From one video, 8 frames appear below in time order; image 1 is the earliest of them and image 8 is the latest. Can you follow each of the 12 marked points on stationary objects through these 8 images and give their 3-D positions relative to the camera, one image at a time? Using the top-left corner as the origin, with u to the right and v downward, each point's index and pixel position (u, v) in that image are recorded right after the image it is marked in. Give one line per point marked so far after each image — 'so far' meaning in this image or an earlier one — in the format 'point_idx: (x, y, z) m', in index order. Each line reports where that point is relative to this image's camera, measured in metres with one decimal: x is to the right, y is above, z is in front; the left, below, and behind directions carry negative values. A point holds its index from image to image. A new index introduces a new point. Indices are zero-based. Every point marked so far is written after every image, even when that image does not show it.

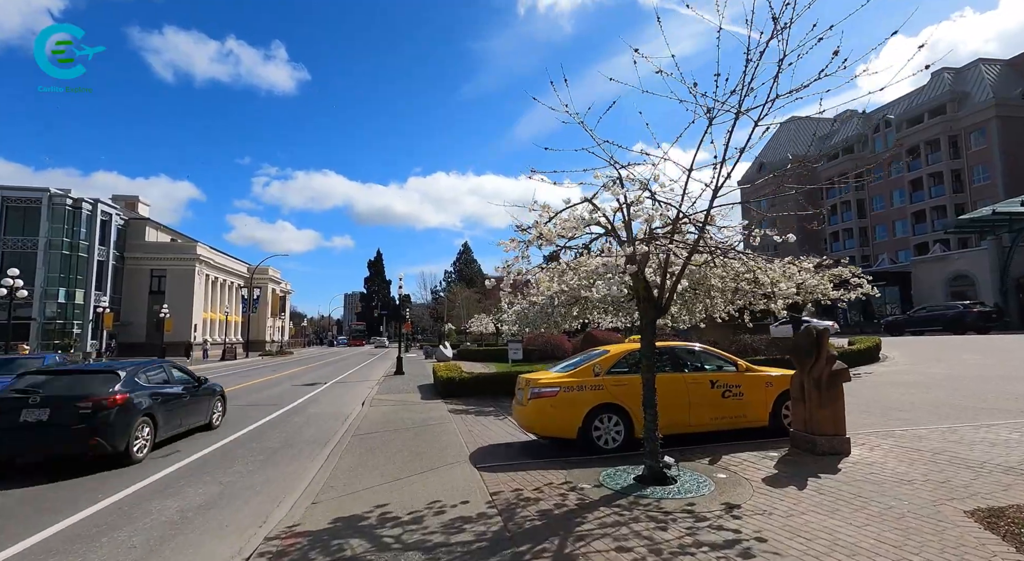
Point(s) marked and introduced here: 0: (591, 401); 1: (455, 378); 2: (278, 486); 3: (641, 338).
0: (+1.1, -1.7, +7.4) m
1: (-1.6, -2.8, +15.1) m
2: (-3.0, -2.6, +6.8) m
3: (+2.1, -0.9, +8.5) m
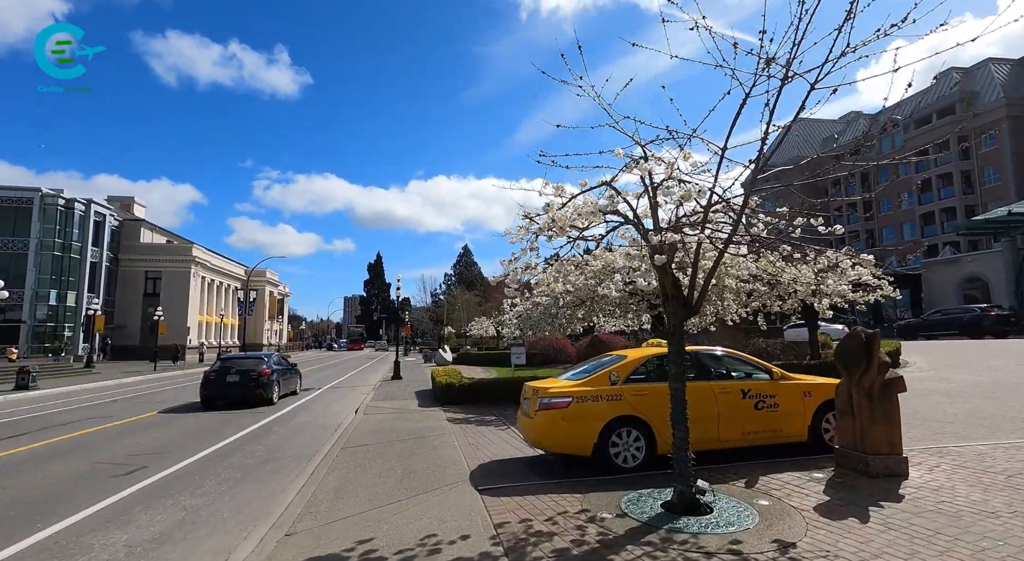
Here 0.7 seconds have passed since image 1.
0: (+1.2, -1.6, +6.5) m
1: (-1.5, -2.8, +14.3) m
2: (-2.9, -2.6, +5.9) m
3: (+2.1, -0.9, +7.7) m
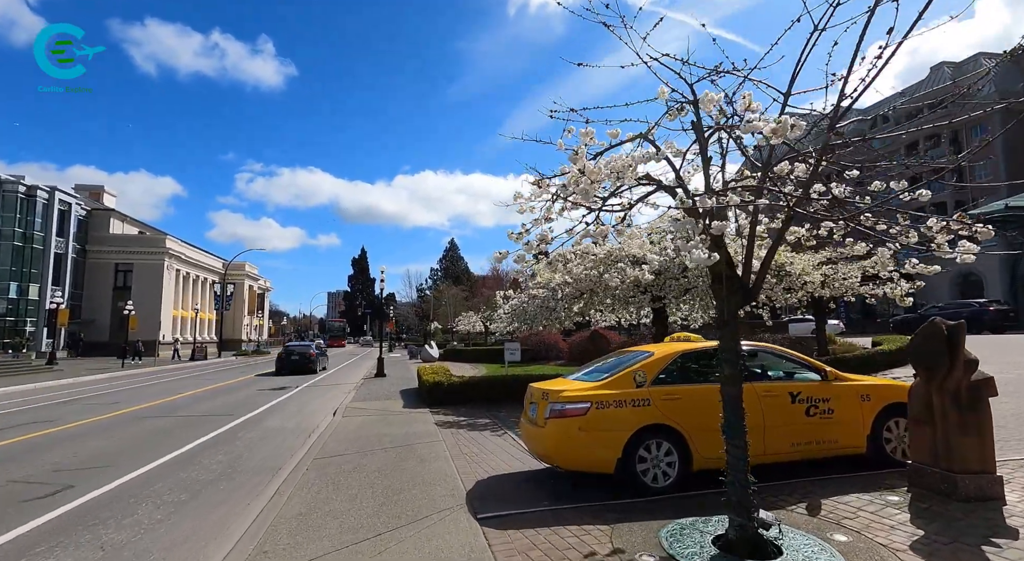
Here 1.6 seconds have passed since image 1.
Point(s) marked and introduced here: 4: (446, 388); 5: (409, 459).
0: (+1.2, -1.4, +5.4) m
1: (-1.7, -2.5, +13.0) m
2: (-2.9, -2.4, +4.7) m
3: (+2.2, -0.7, +6.5) m
4: (-1.6, -2.6, +13.0) m
5: (-1.4, -2.5, +7.4) m
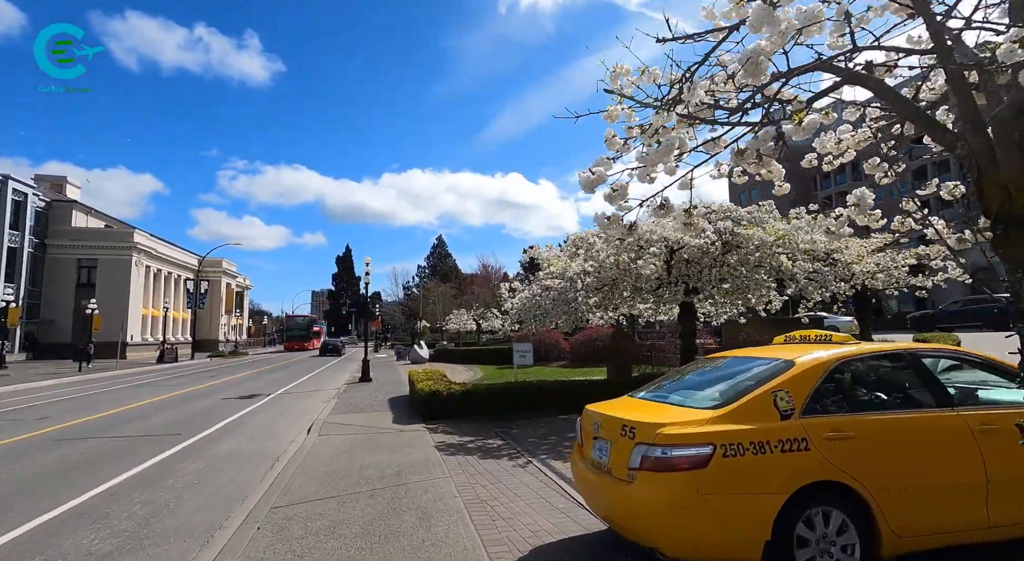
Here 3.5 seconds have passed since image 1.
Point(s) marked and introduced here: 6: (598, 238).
0: (+1.7, -1.2, +3.2) m
1: (-1.4, -2.3, +10.8) m
2: (-2.4, -2.2, +2.4) m
3: (+2.6, -0.5, +4.4) m
4: (-1.4, -2.4, +10.8) m
5: (-1.0, -2.3, +5.2) m
6: (+2.0, +1.0, +12.0) m
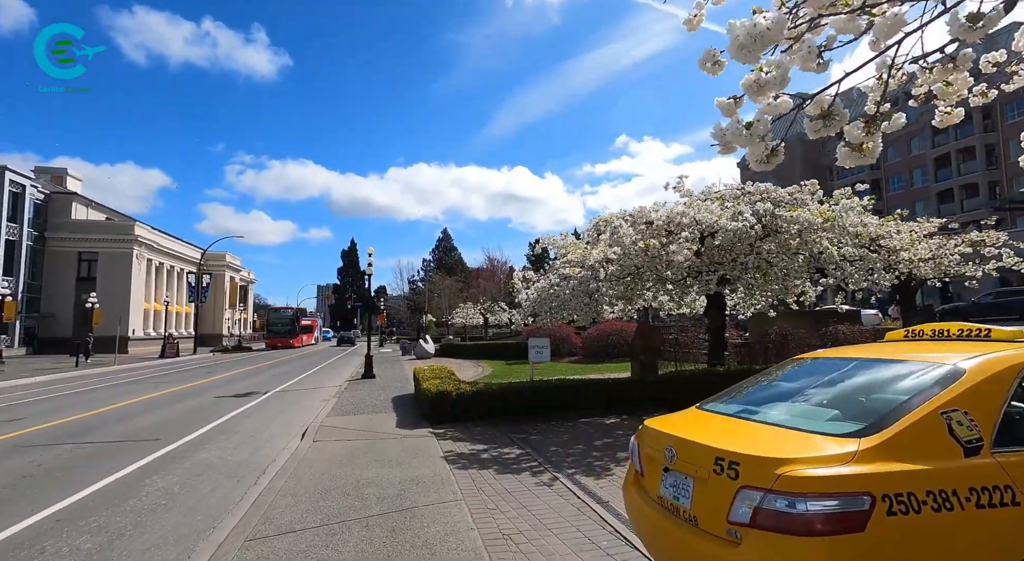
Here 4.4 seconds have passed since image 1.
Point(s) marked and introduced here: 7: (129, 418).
0: (+1.9, -1.1, +2.1) m
1: (-1.1, -2.1, +9.8) m
2: (-2.2, -2.0, +1.4) m
3: (+2.8, -0.3, +3.3) m
4: (-1.1, -2.2, +9.7) m
5: (-0.8, -2.1, +4.1) m
6: (+2.3, +1.2, +10.8) m
7: (-8.3, -3.0, +11.5) m
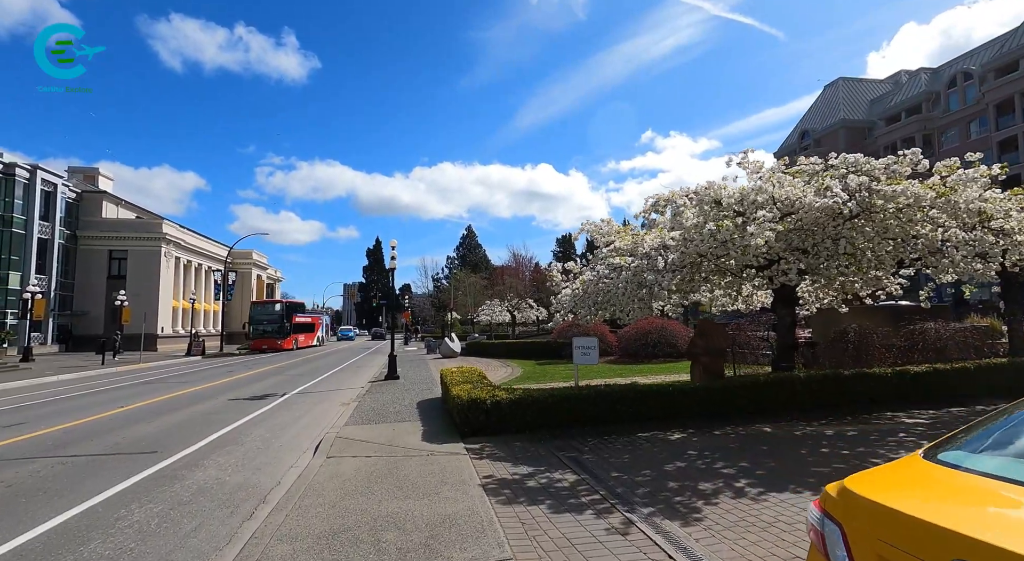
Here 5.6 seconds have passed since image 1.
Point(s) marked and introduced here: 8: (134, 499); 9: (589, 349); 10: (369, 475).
0: (+2.2, -0.9, +0.6) m
1: (-0.4, -1.9, +8.4) m
2: (-1.9, -1.9, +0.1) m
3: (+3.2, -0.2, +1.7) m
4: (-0.4, -2.0, +8.4) m
5: (-0.4, -2.0, +2.8) m
6: (+3.0, +1.4, +9.3) m
7: (-7.5, -2.8, +10.5) m
8: (-4.2, -2.4, +5.8) m
9: (+1.4, -1.2, +9.4) m
10: (-1.7, -2.4, +6.5) m
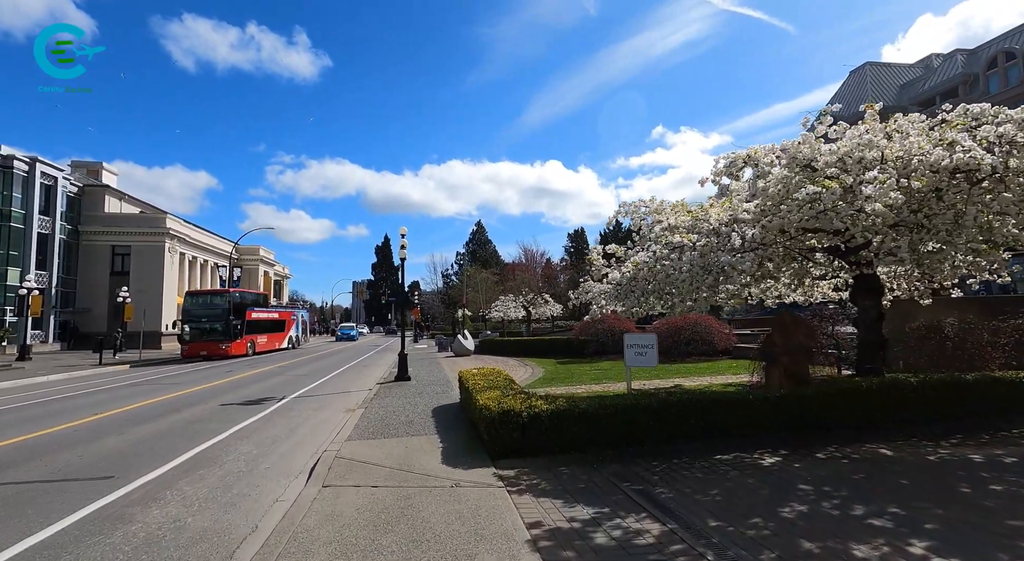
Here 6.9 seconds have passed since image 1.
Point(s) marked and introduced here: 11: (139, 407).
0: (+2.6, -0.7, -1.1) m
1: (+0.1, -1.7, +6.7) m
2: (-1.5, -1.7, -1.6) m
3: (+3.6, 0.0, 0.0) m
4: (+0.2, -1.8, +6.7) m
5: (+0.1, -1.8, +1.1) m
6: (+3.6, +1.6, +7.5) m
7: (-6.9, -2.6, +8.9) m
8: (-3.7, -2.2, +4.2) m
9: (+1.9, -1.0, +7.6) m
10: (-1.2, -2.2, +4.9) m
11: (-8.6, -3.0, +12.3) m
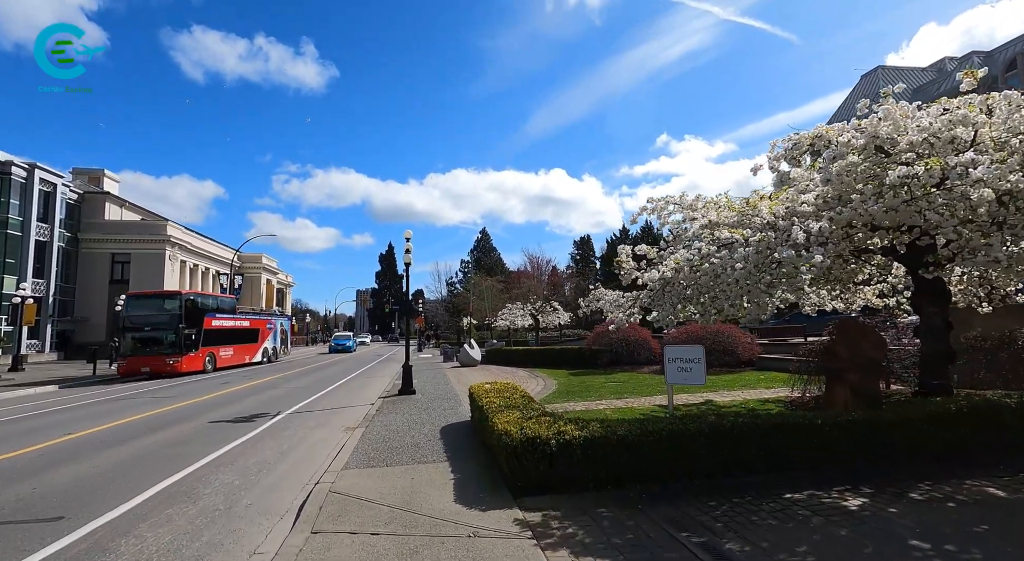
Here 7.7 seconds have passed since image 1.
0: (+2.9, -0.6, -2.2) m
1: (+0.4, -1.7, +5.6) m
2: (-1.3, -1.6, -2.7) m
3: (+3.8, +0.1, -1.1) m
4: (+0.5, -1.8, +5.6) m
5: (+0.3, -1.7, 0.0) m
6: (+3.8, +1.6, +6.5) m
7: (-6.6, -2.7, +7.9) m
8: (-3.4, -2.2, +3.1) m
9: (+2.2, -1.0, +6.6) m
10: (-1.0, -2.2, +3.8) m
11: (-8.3, -3.1, +11.3) m
